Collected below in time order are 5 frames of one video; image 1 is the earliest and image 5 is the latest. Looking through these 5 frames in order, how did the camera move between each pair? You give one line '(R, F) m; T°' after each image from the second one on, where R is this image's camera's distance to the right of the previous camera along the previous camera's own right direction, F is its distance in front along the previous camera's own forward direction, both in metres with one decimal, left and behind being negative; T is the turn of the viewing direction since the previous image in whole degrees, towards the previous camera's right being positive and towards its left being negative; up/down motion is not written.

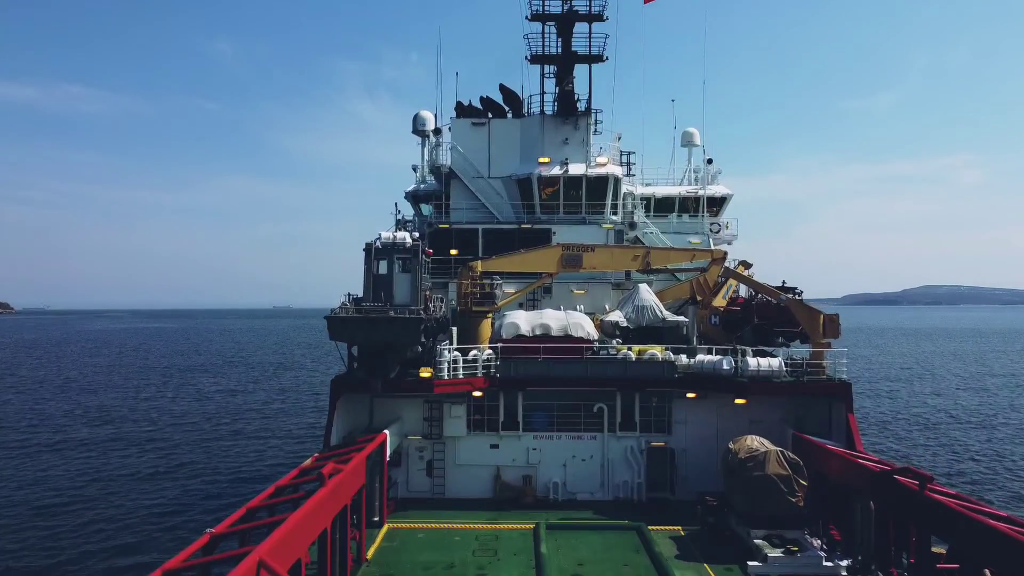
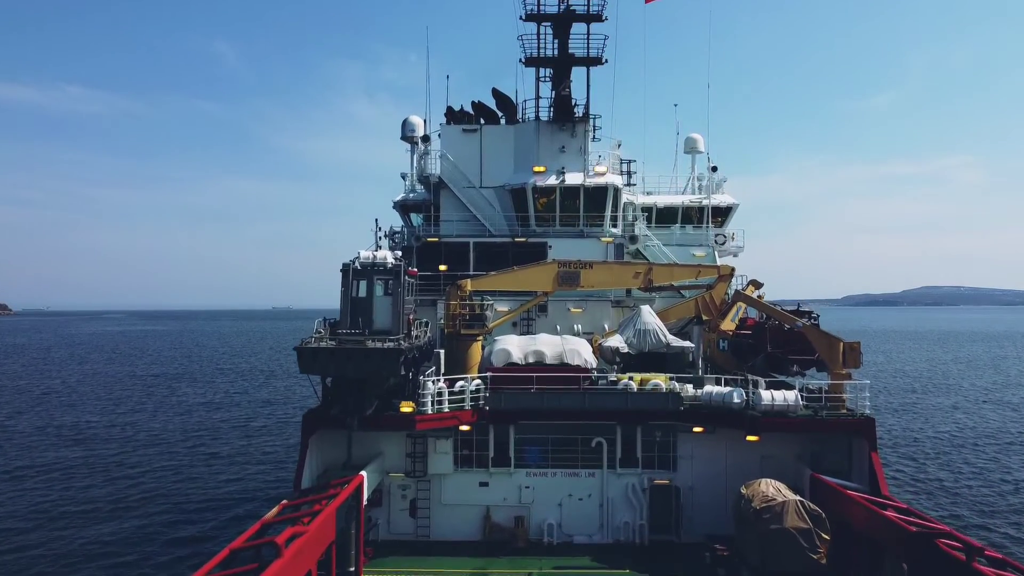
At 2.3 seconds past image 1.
(+0.3, +2.1) m; 0°
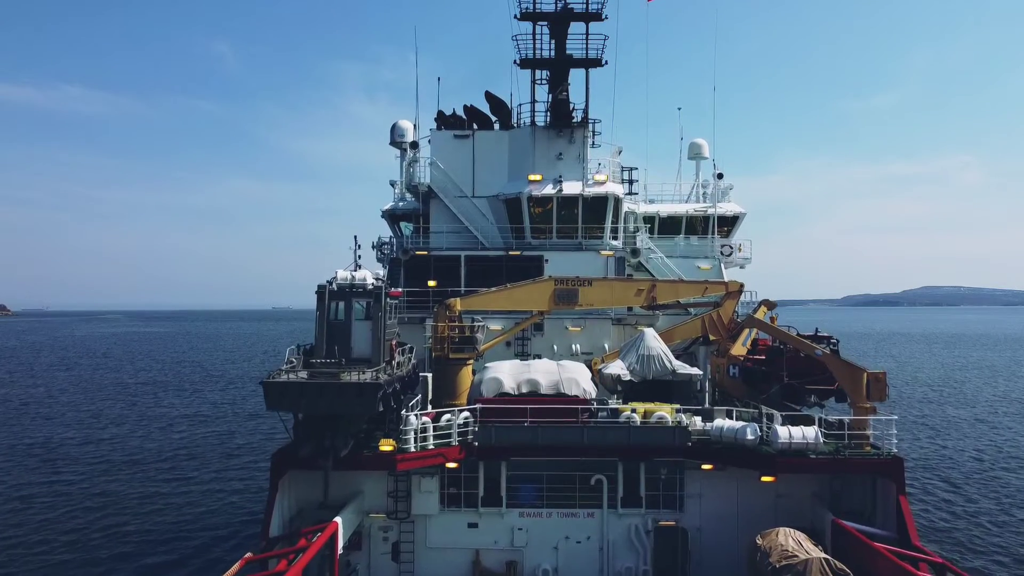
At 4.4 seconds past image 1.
(+0.3, +2.0) m; 0°
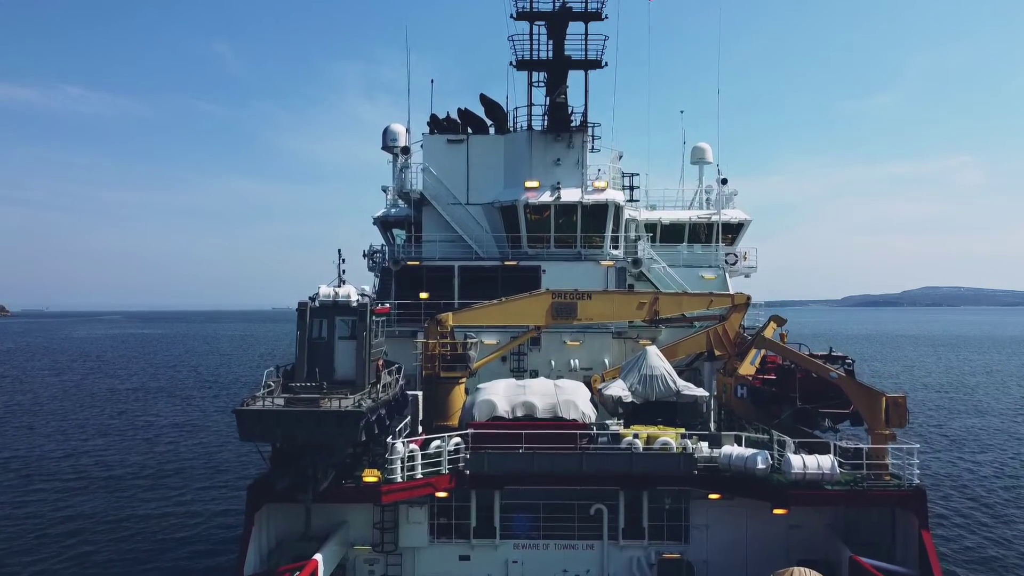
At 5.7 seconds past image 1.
(+0.2, +1.3) m; 0°
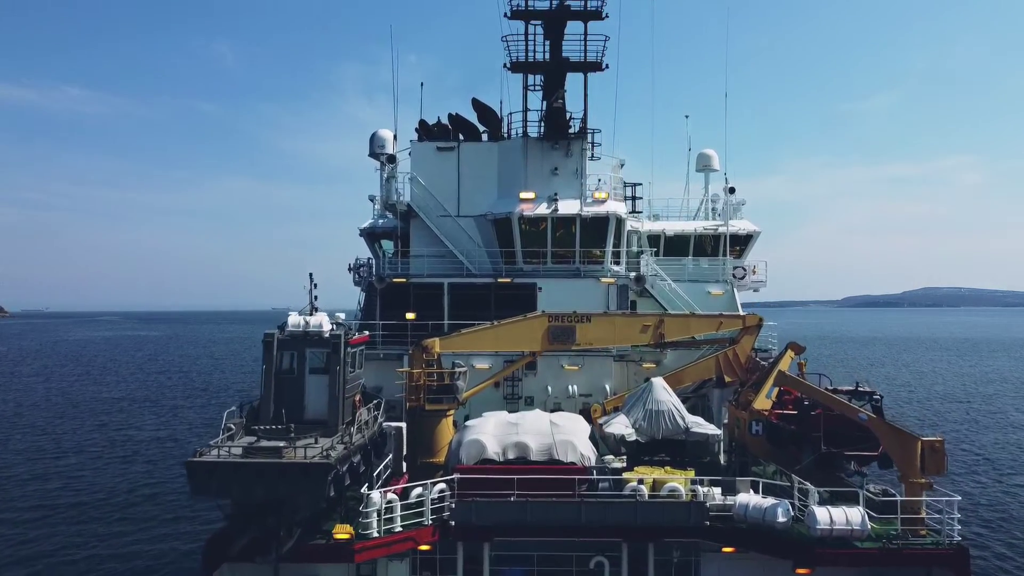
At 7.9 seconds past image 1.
(+0.2, +2.0) m; 0°
